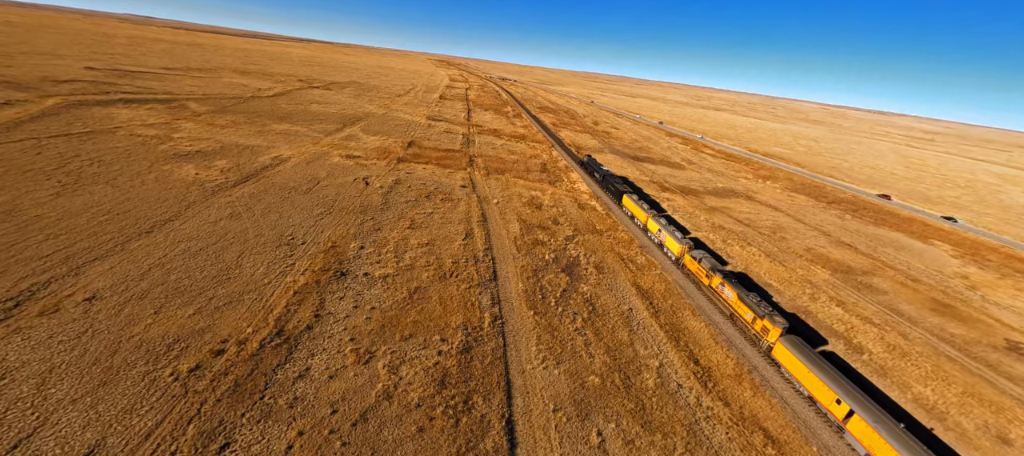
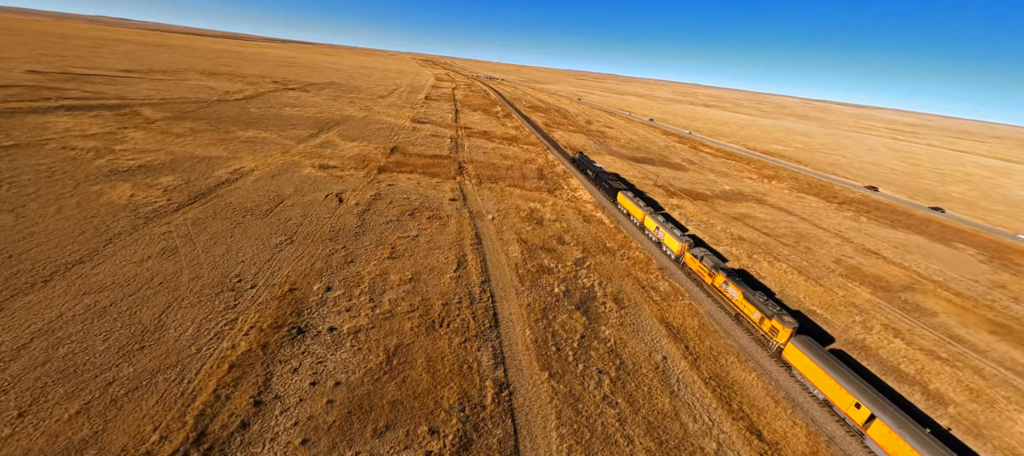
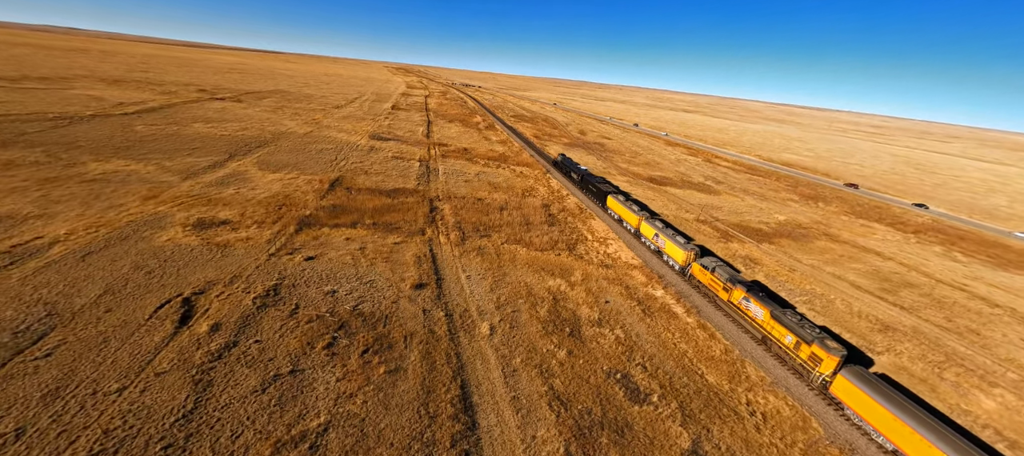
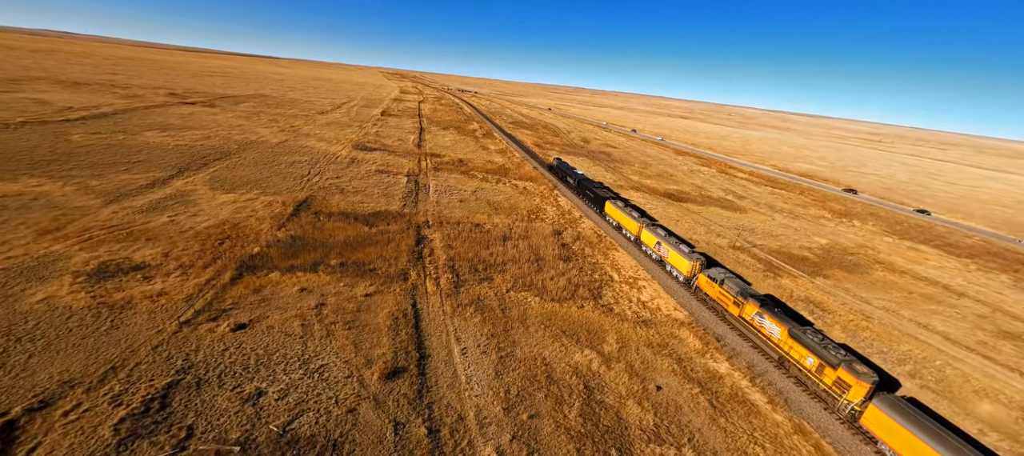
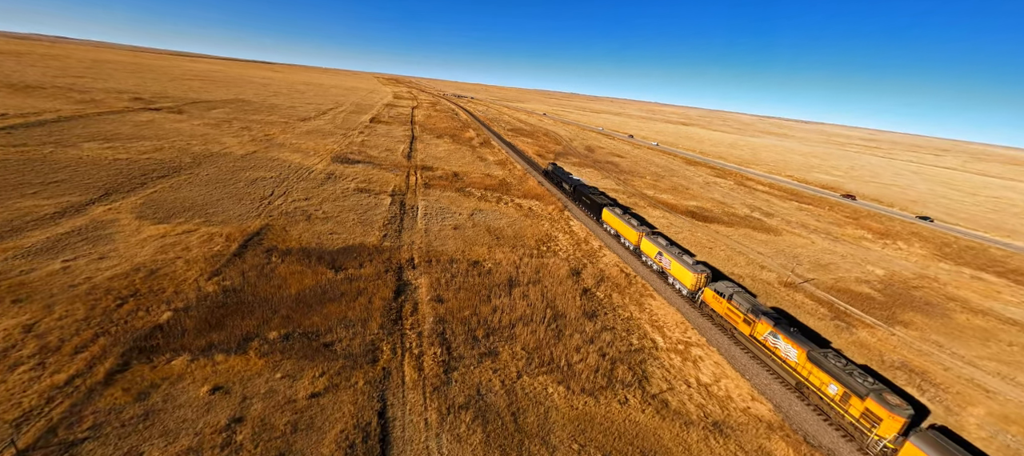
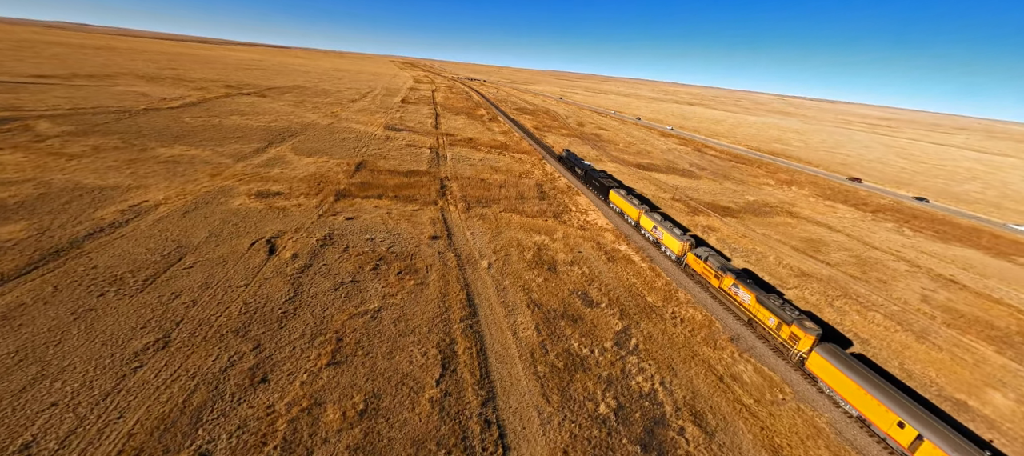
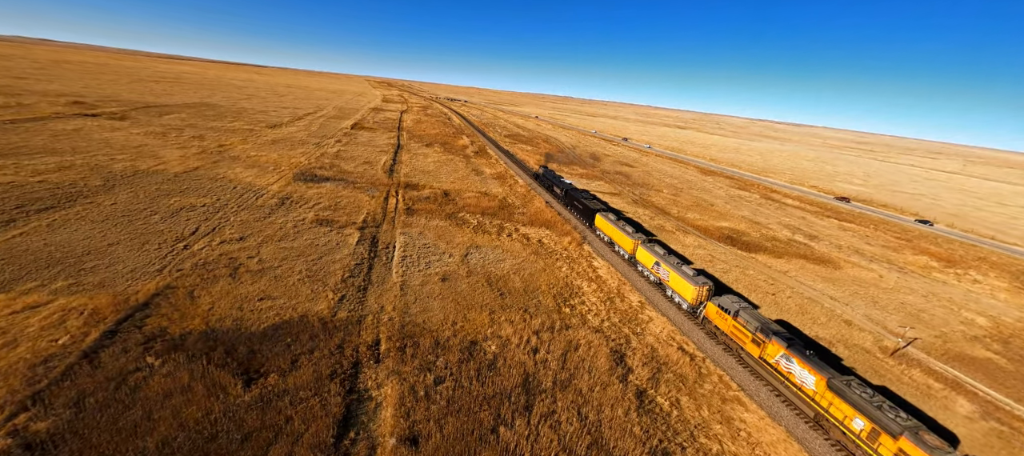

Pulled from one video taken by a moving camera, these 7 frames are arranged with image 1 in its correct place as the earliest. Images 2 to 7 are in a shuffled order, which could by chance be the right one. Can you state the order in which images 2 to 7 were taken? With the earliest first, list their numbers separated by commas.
2, 6, 3, 4, 5, 7
